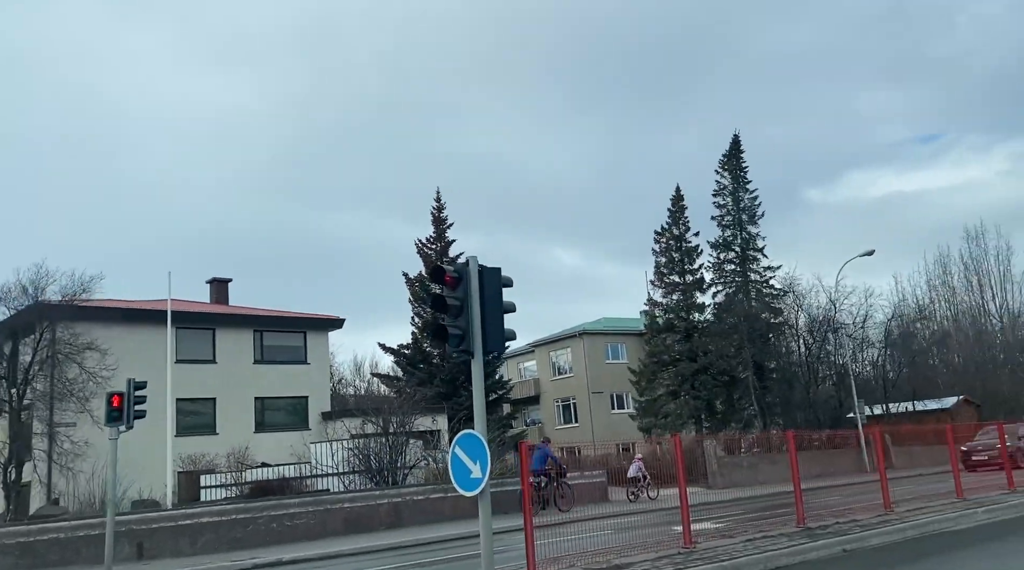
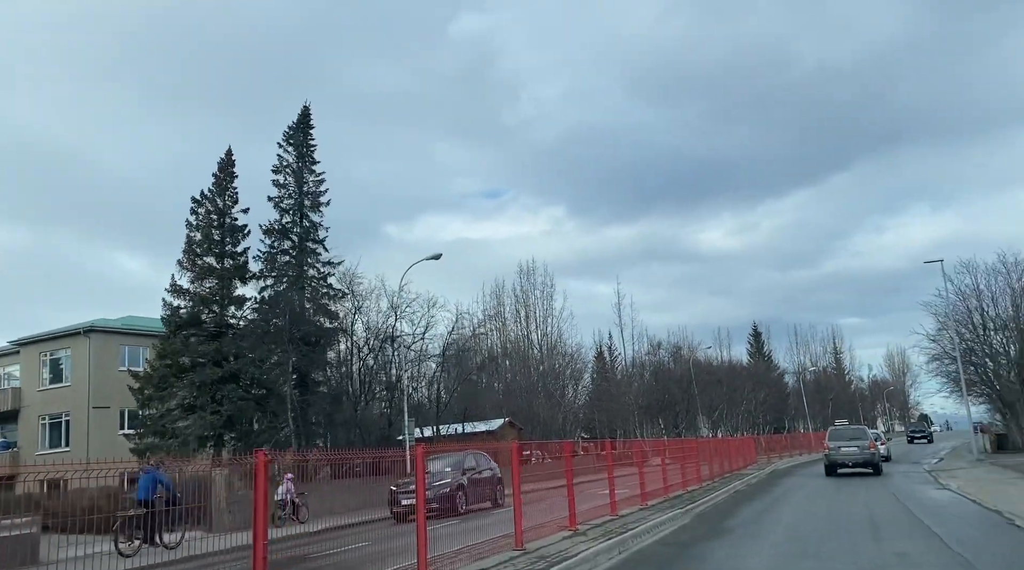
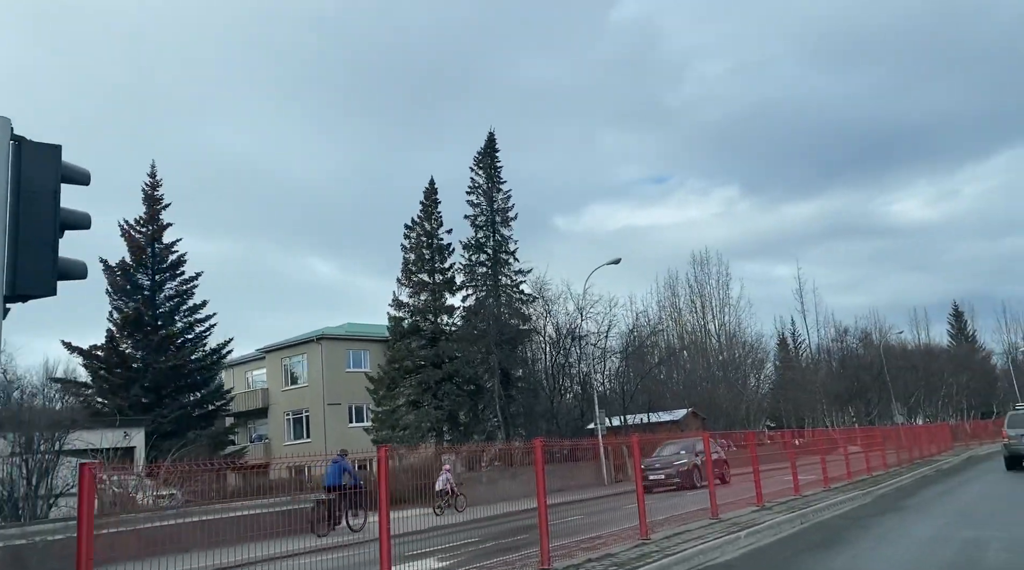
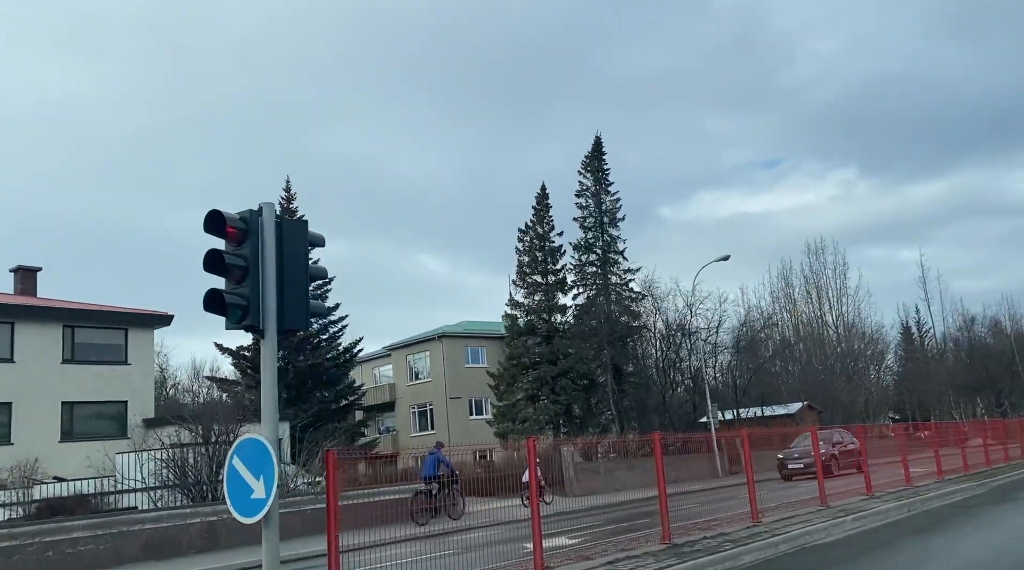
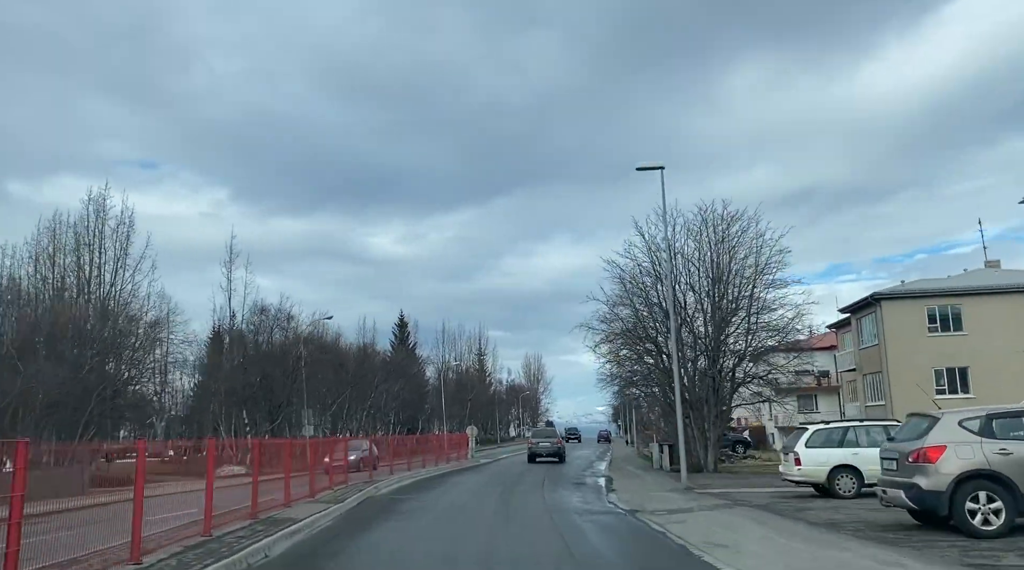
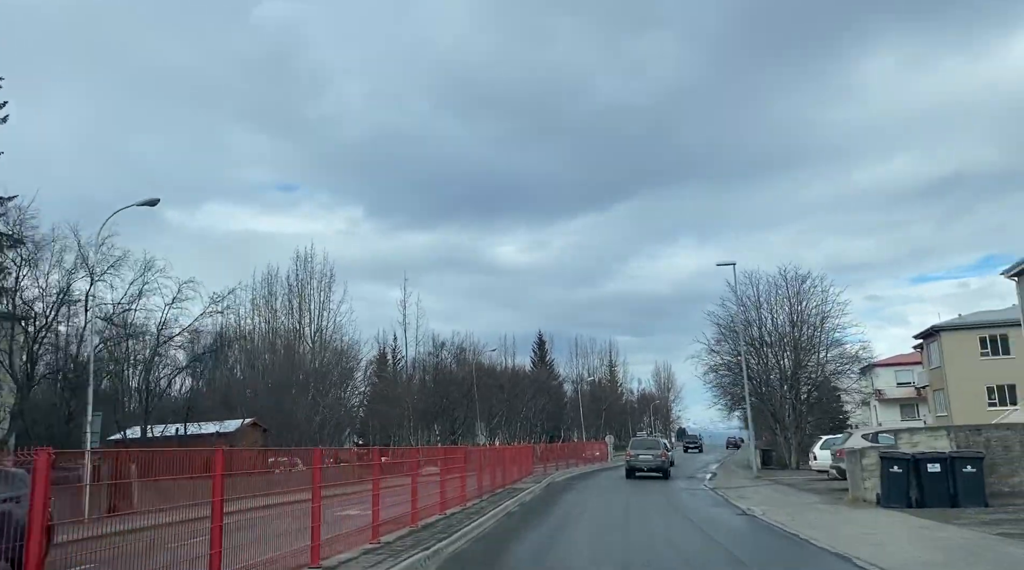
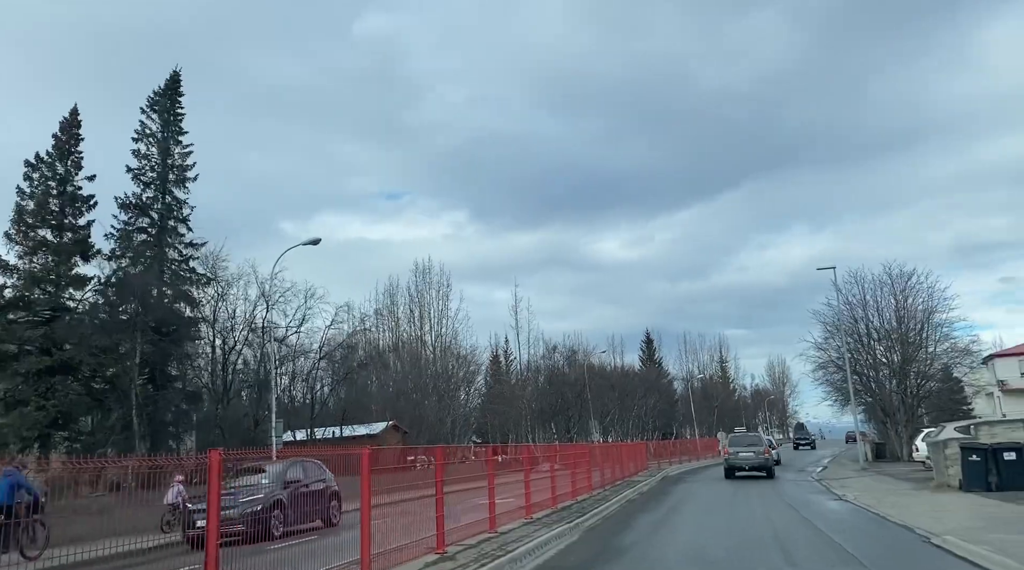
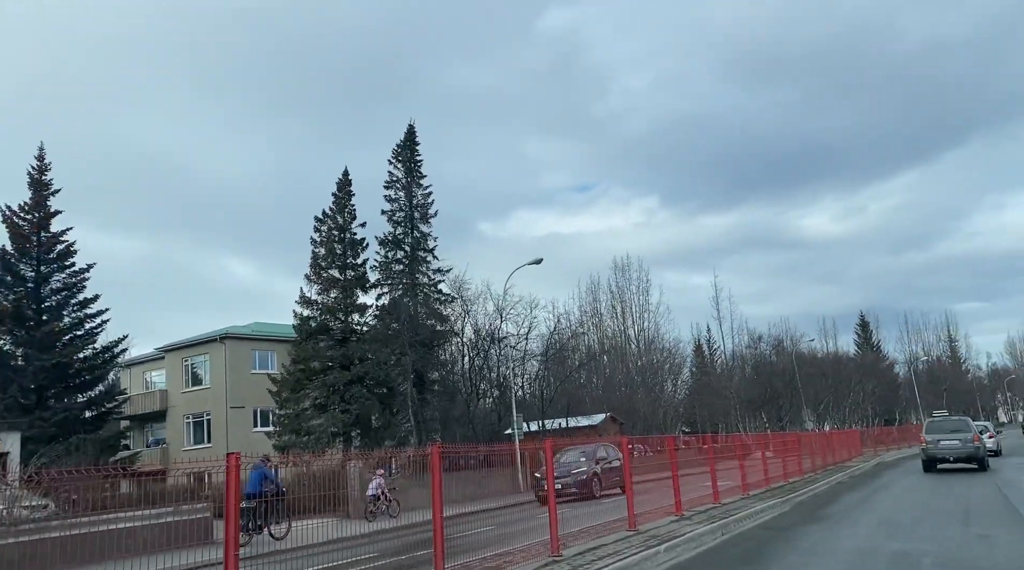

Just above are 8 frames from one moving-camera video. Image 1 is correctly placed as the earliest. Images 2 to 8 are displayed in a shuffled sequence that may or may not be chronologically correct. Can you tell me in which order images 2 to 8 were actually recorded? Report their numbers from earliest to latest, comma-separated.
4, 3, 8, 2, 7, 6, 5
